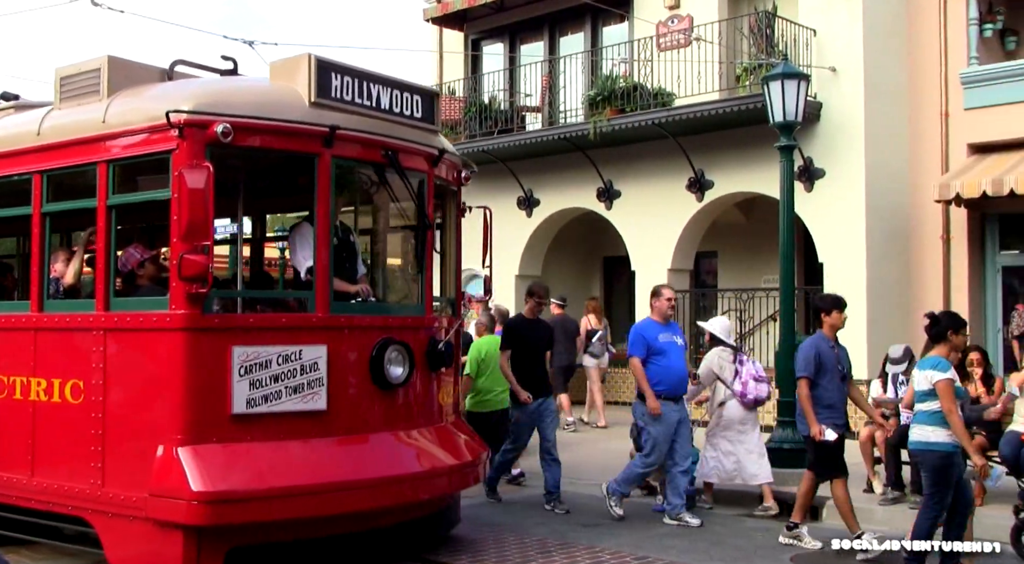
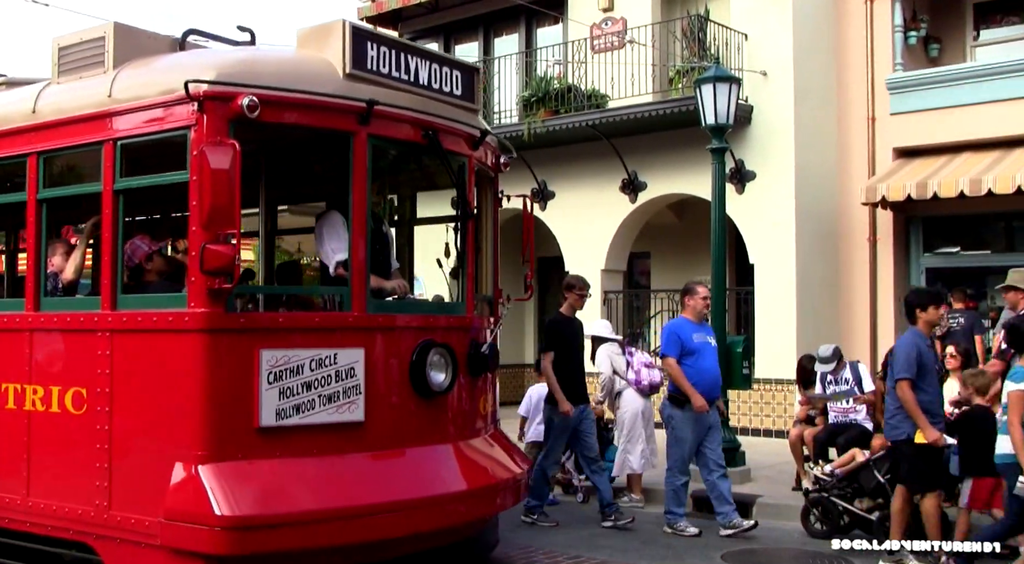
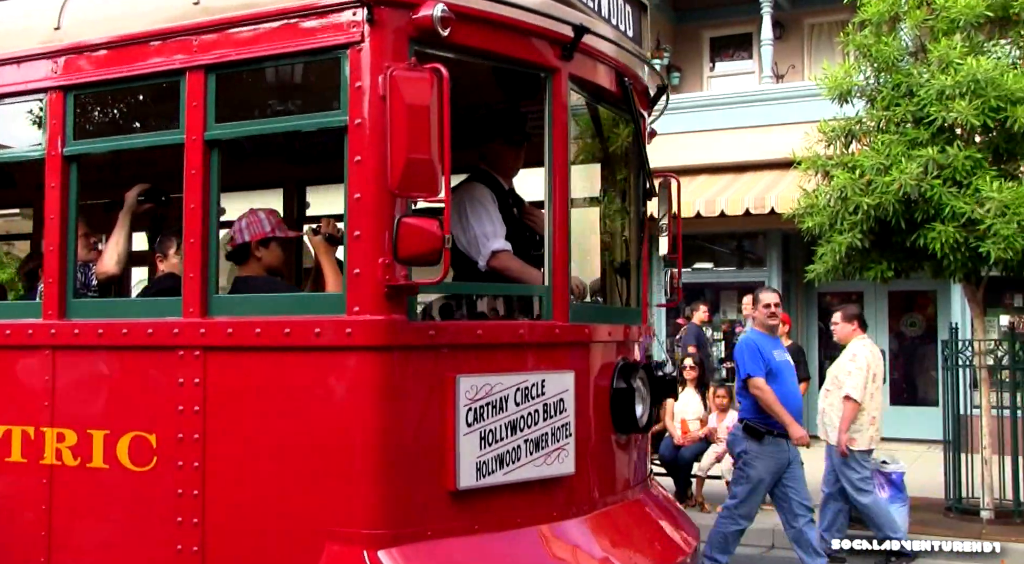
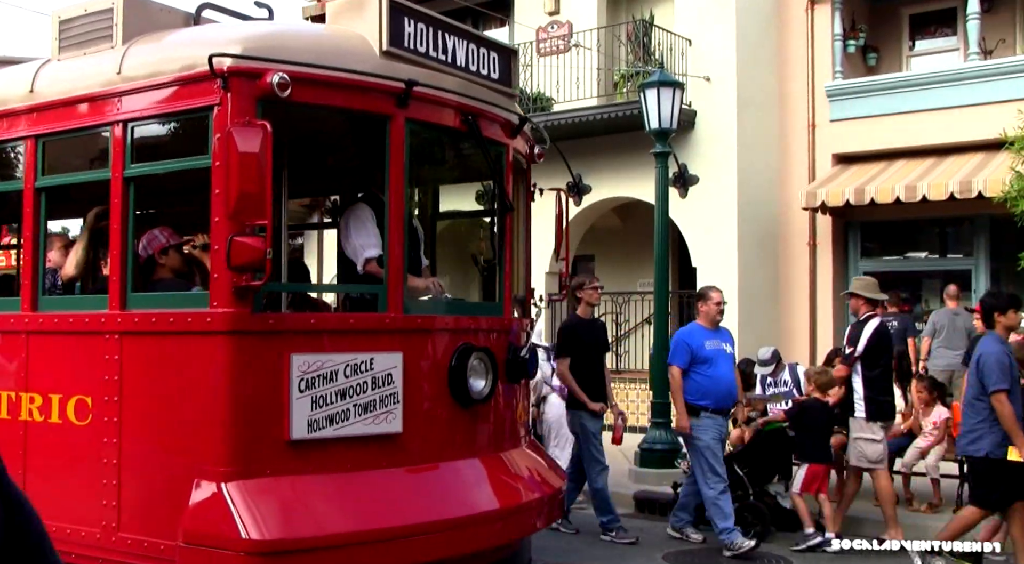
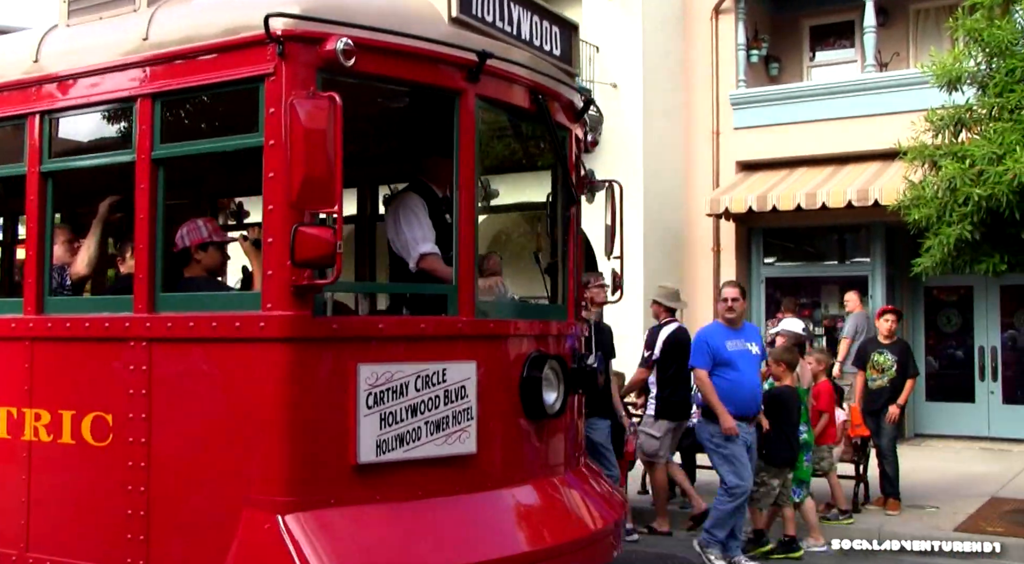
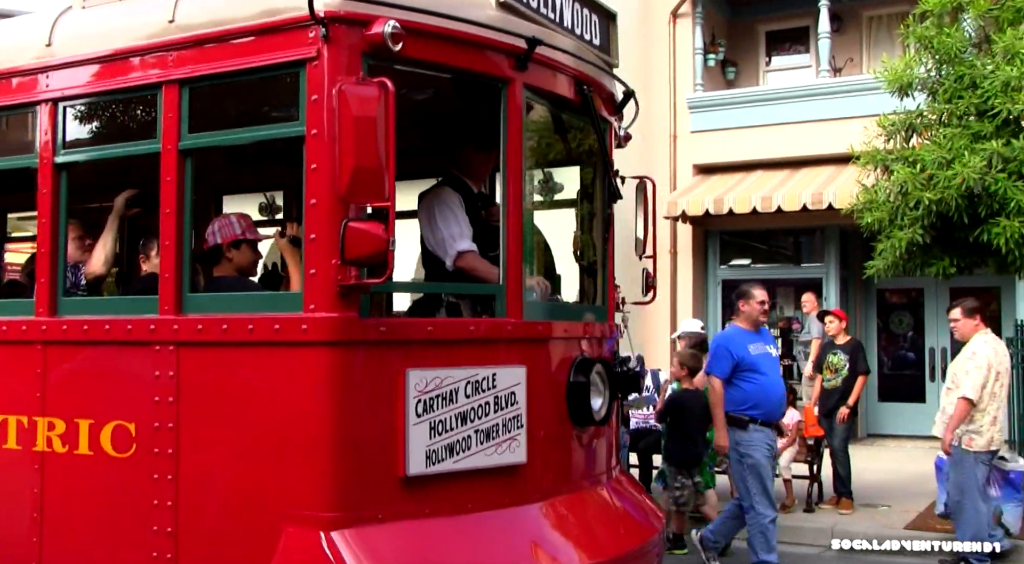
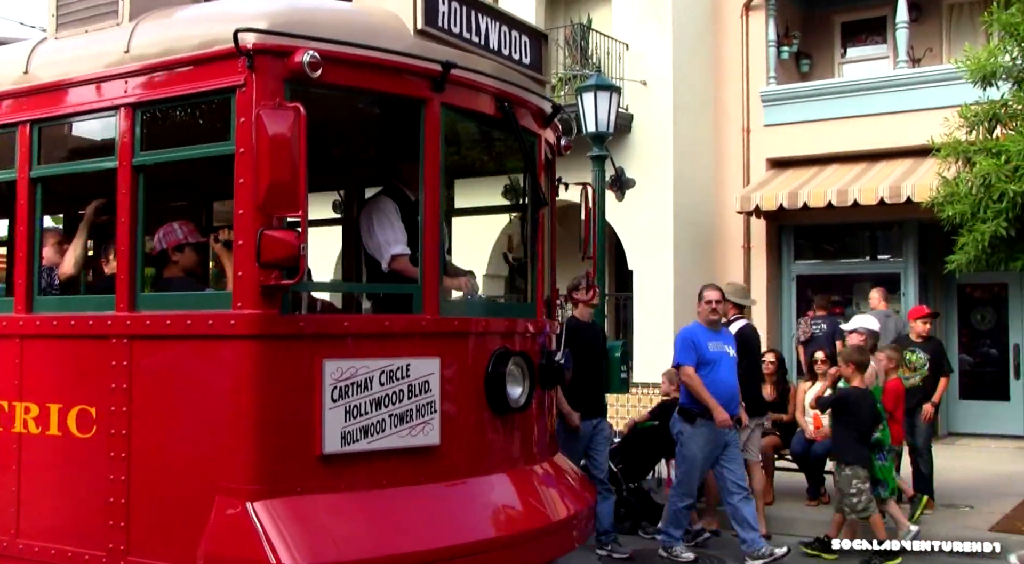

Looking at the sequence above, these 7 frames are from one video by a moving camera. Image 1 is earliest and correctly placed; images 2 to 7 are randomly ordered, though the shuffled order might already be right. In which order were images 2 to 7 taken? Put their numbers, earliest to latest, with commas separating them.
2, 4, 7, 5, 6, 3
